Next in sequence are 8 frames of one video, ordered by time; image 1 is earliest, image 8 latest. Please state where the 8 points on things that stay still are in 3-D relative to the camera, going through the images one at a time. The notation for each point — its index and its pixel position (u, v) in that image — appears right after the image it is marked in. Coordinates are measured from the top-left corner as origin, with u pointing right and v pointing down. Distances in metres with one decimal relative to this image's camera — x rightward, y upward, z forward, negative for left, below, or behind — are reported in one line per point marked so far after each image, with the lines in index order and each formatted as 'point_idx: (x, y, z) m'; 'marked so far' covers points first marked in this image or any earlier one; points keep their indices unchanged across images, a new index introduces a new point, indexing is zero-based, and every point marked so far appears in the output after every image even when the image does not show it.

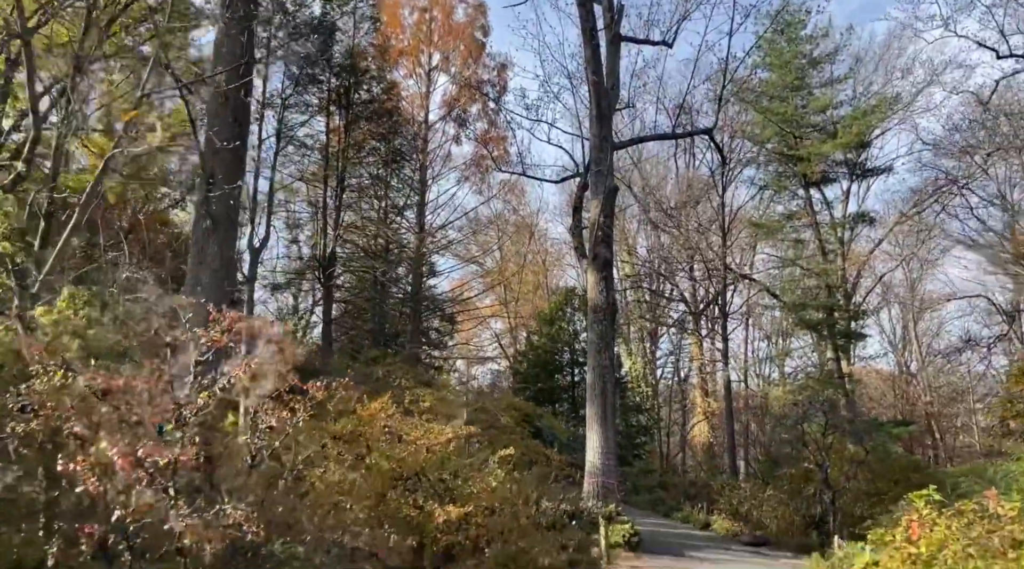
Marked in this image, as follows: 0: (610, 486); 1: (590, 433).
0: (+1.5, -3.2, +13.8) m
1: (+1.2, -2.4, +14.1) m
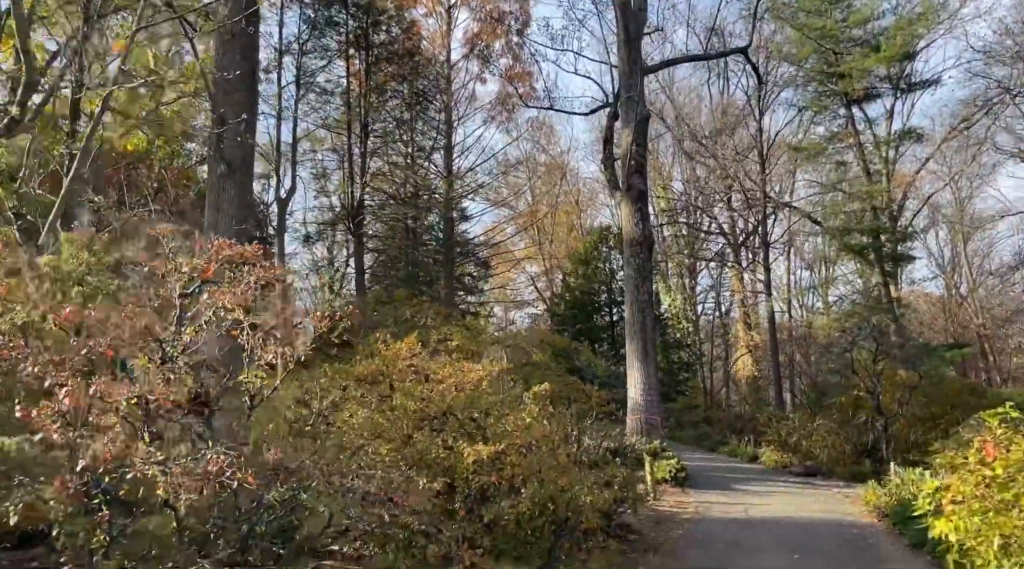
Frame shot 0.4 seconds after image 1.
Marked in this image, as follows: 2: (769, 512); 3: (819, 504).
0: (+2.2, -2.1, +13.5) m
1: (+1.8, -1.3, +13.7) m
2: (+2.8, -2.5, +9.5) m
3: (+3.5, -2.6, +10.2) m
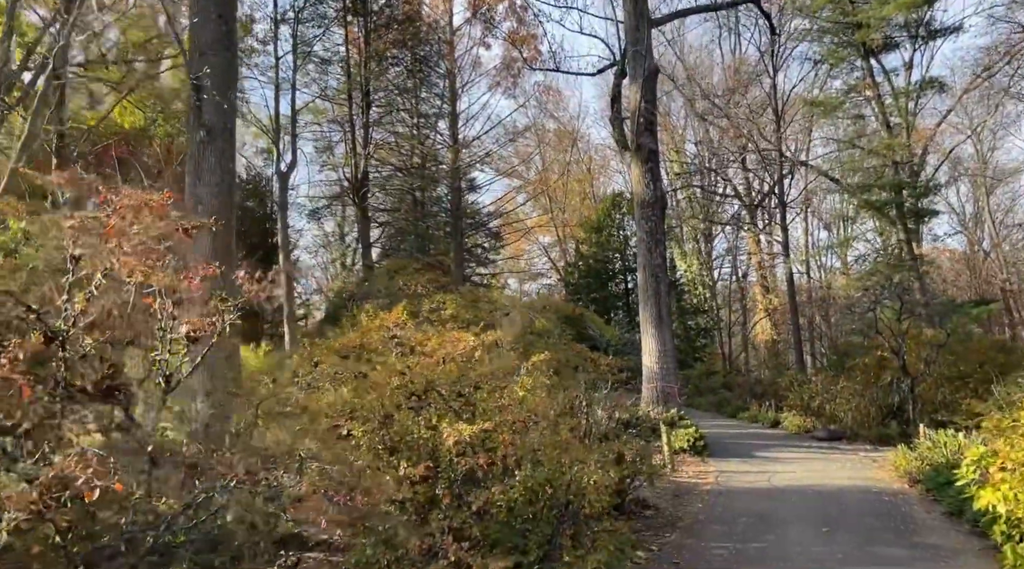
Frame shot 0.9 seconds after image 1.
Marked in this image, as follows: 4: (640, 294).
0: (+2.4, -1.6, +13.0) m
1: (+2.0, -0.8, +13.3) m
2: (+2.9, -2.0, +9.1) m
3: (+3.7, -2.1, +9.7) m
4: (+2.0, -0.1, +13.4) m
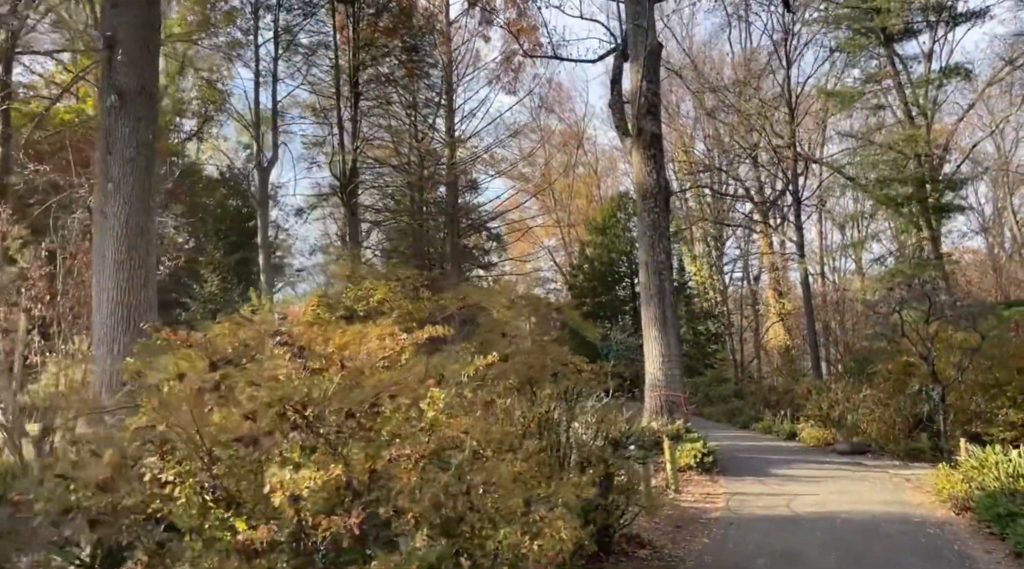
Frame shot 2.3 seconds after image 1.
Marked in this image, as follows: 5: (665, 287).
0: (+2.2, -1.6, +11.8) m
1: (+1.9, -0.8, +12.0) m
2: (+2.7, -2.0, +7.8) m
3: (+3.5, -2.0, +8.4) m
4: (+1.8, -0.1, +12.2) m
5: (+2.1, 0.0, +12.0) m
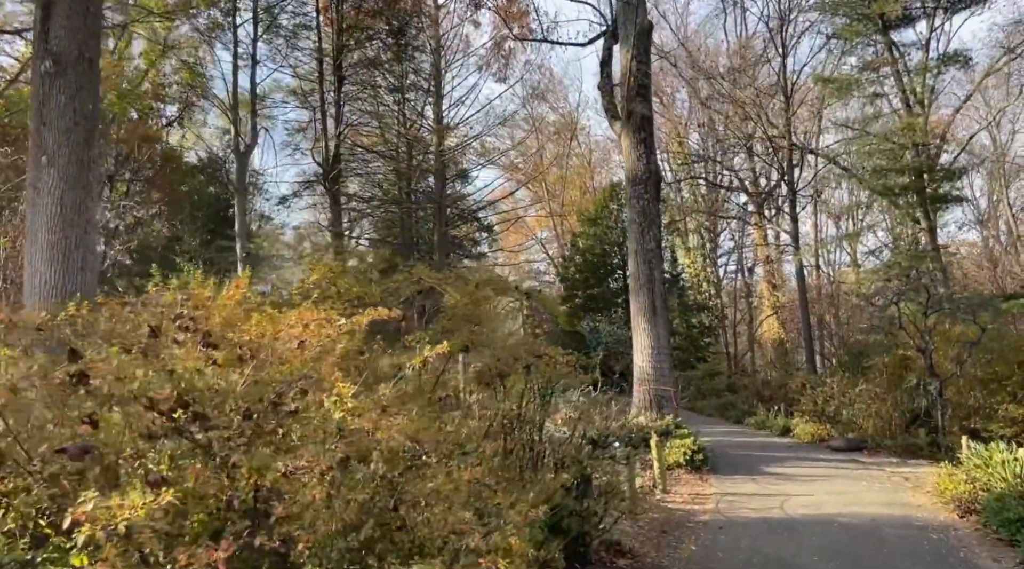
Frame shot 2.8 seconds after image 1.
0: (+2.0, -1.4, +11.3) m
1: (+1.6, -0.6, +11.6) m
2: (+2.5, -1.9, +7.4) m
3: (+3.3, -1.9, +8.0) m
4: (+1.6, 0.0, +11.7) m
5: (+1.9, +0.1, +11.5) m
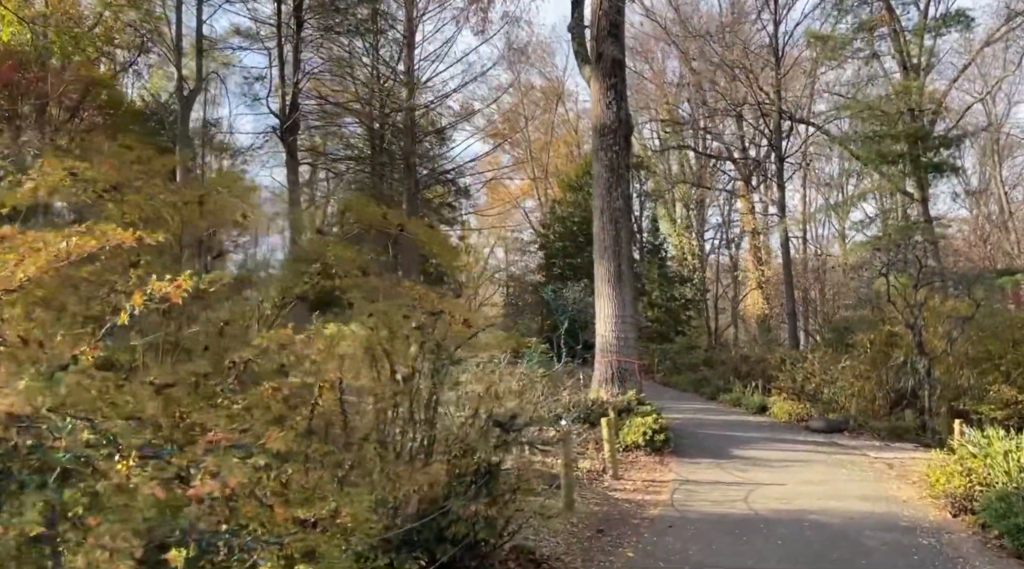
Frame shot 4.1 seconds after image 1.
0: (+1.4, -1.0, +10.3) m
1: (+1.1, -0.2, +10.5) m
2: (+2.0, -1.6, +6.4) m
3: (+2.7, -1.6, +7.0) m
4: (+1.0, +0.5, +10.6) m
5: (+1.3, +0.6, +10.4) m
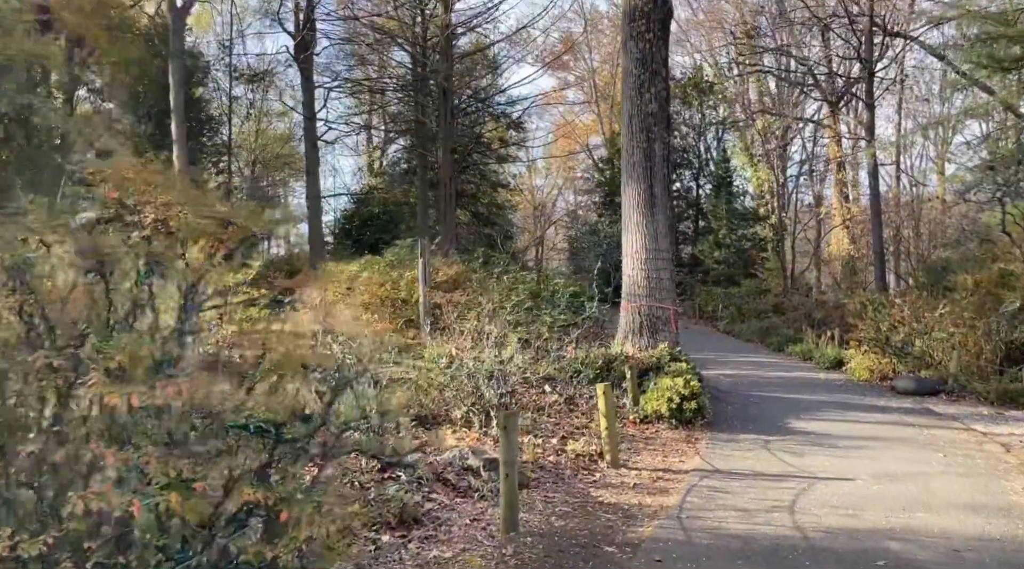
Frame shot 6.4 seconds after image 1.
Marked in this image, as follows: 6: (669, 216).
0: (+1.4, -0.3, +8.3) m
1: (+1.1, +0.6, +8.4) m
2: (+1.7, -1.1, +4.3) m
3: (+2.5, -1.1, +4.9) m
4: (+1.1, +1.2, +8.5) m
5: (+1.4, +1.3, +8.3) m
6: (+1.5, +0.7, +8.4) m
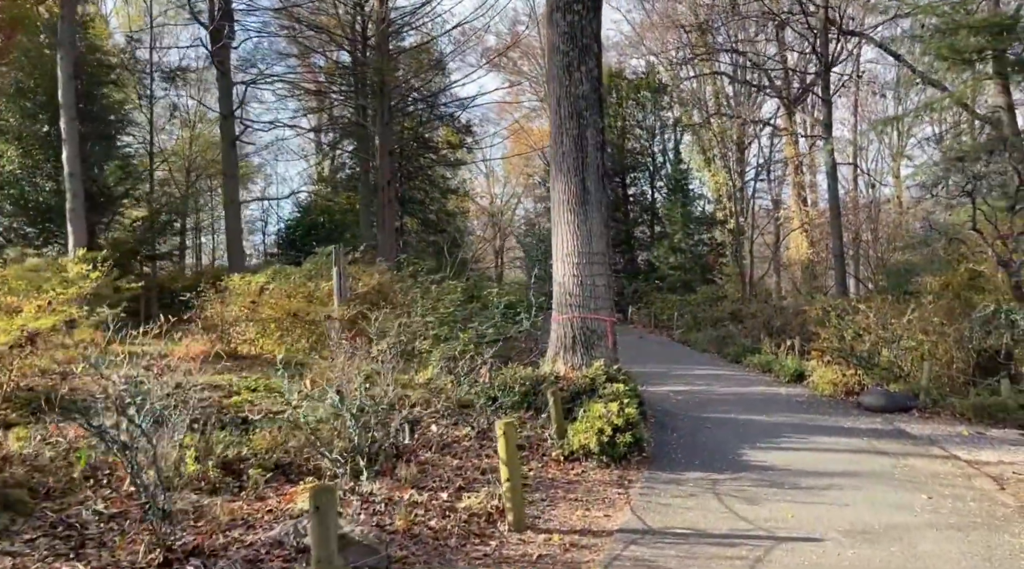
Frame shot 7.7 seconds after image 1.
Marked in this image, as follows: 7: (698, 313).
0: (+0.7, -0.3, +7.2) m
1: (+0.4, +0.5, +7.3) m
2: (+1.1, -1.1, +3.2) m
3: (+1.9, -1.1, +3.8) m
4: (+0.4, +1.1, +7.4) m
5: (+0.6, +1.2, +7.2) m
6: (+0.8, +0.6, +7.3) m
7: (+4.4, -0.6, +19.9) m
